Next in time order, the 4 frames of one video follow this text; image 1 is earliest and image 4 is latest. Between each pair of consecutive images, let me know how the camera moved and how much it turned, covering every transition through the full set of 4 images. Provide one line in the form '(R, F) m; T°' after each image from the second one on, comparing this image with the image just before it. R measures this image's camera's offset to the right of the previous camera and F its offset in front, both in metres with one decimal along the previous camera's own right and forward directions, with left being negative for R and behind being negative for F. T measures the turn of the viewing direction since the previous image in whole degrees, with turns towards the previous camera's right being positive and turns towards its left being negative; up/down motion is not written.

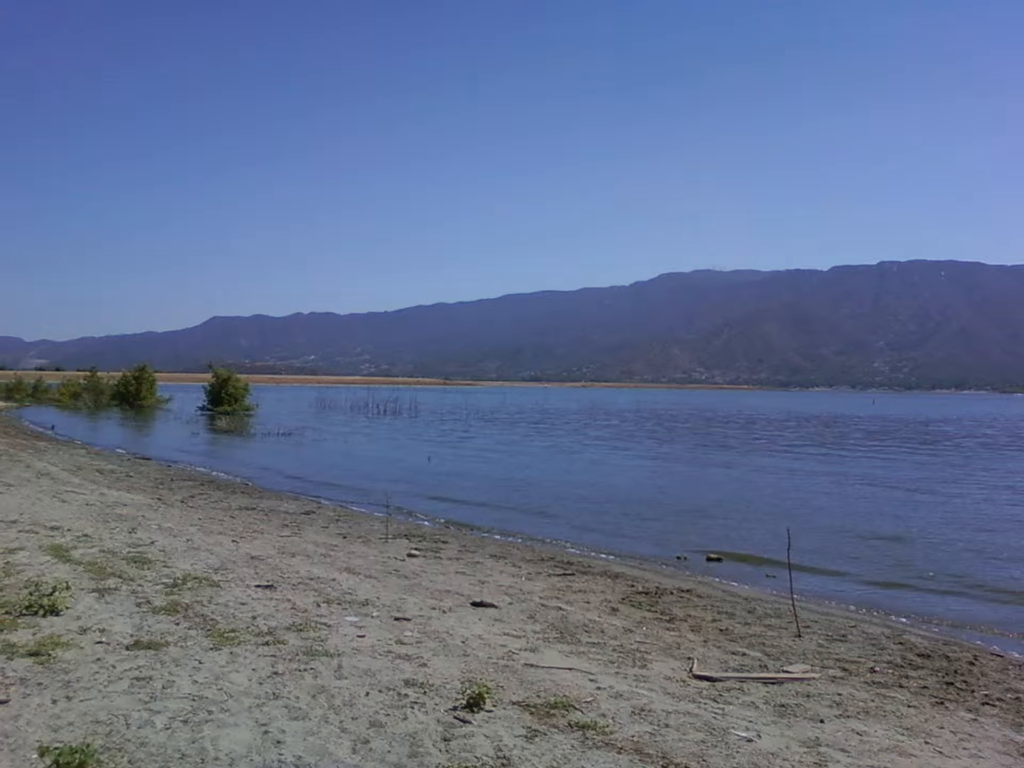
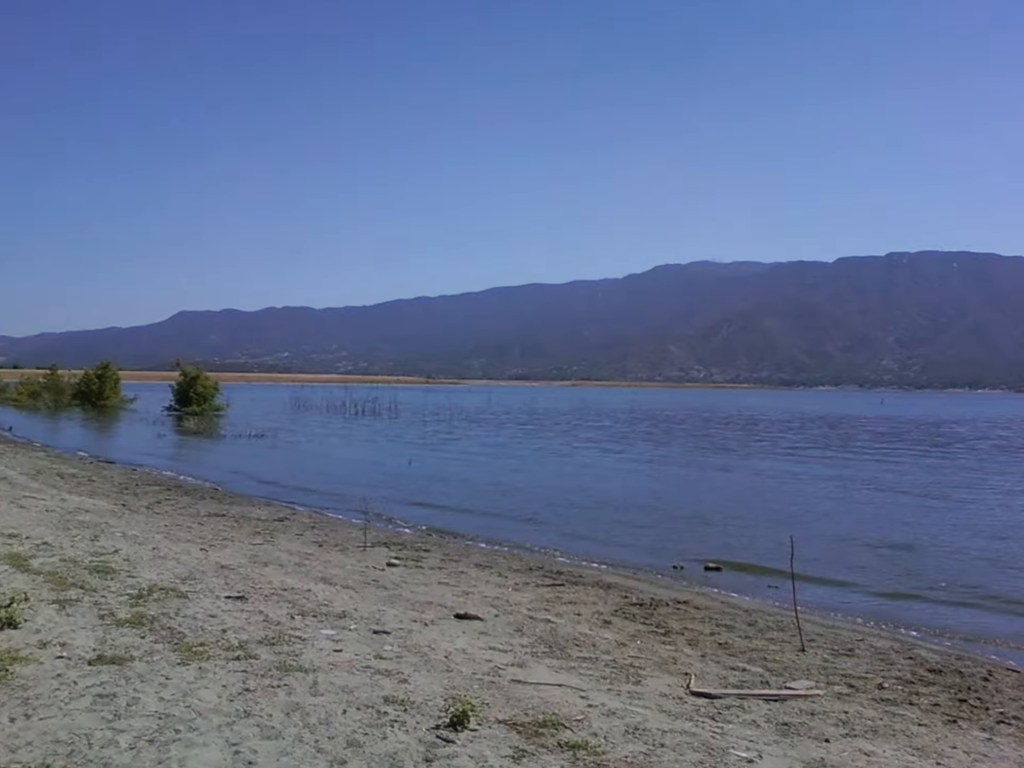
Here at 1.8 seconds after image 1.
(+0.2, +0.7) m; 0°
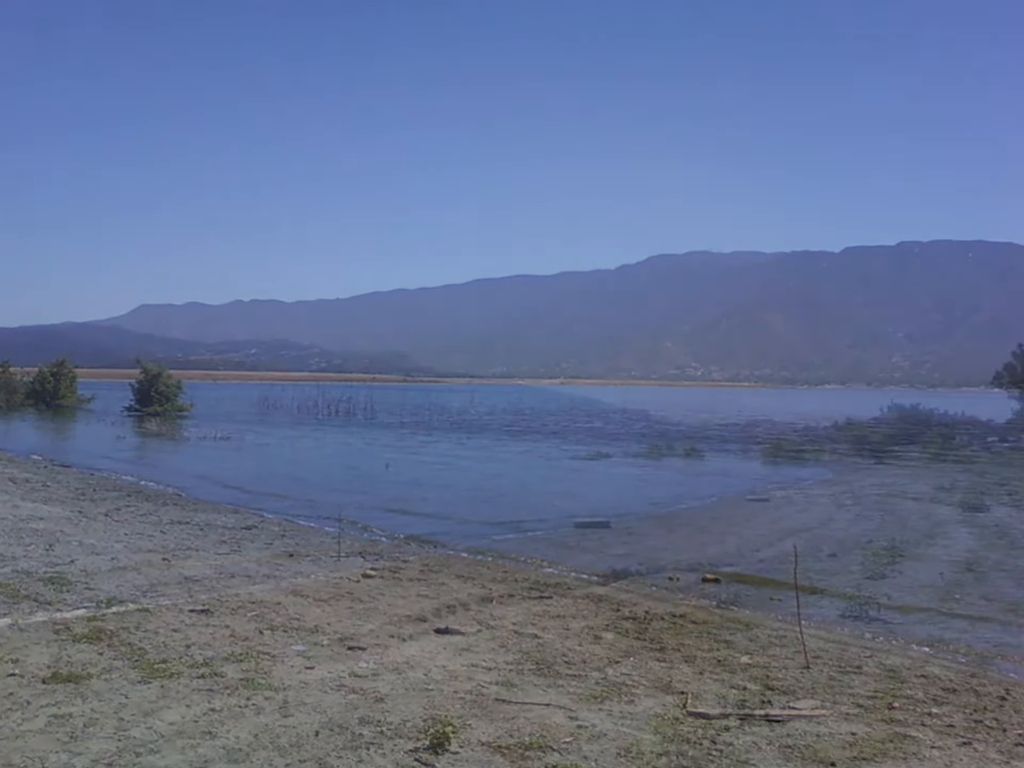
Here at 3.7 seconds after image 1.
(+0.2, +0.7) m; 0°
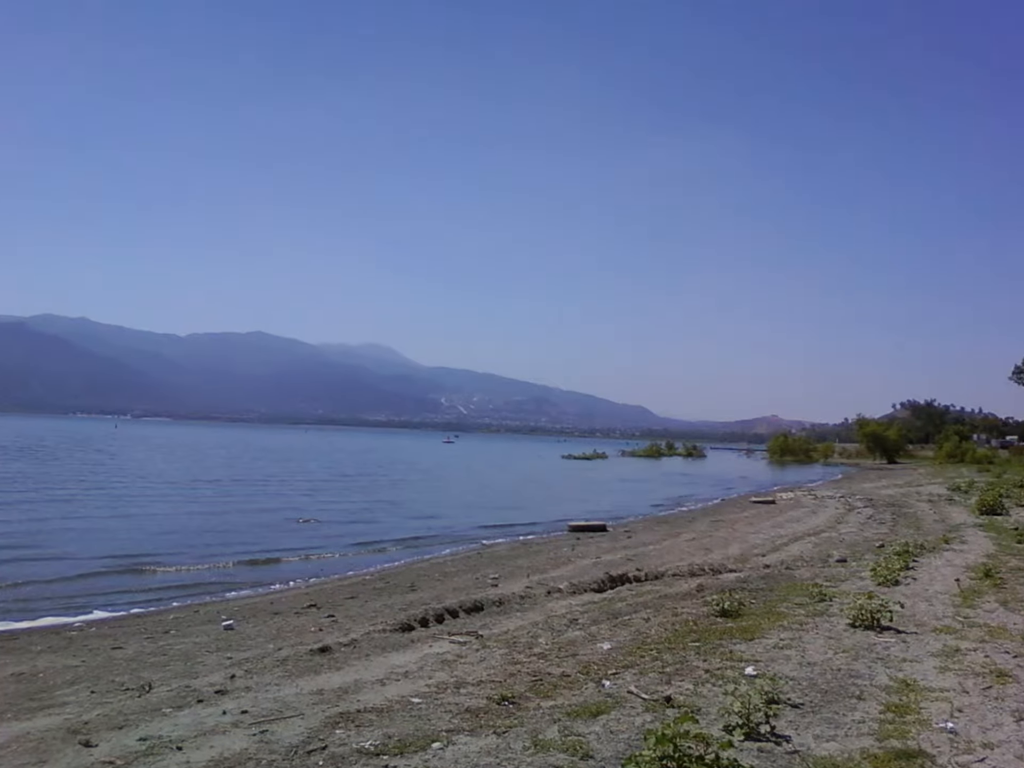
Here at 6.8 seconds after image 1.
(+0.1, +0.7) m; 0°
